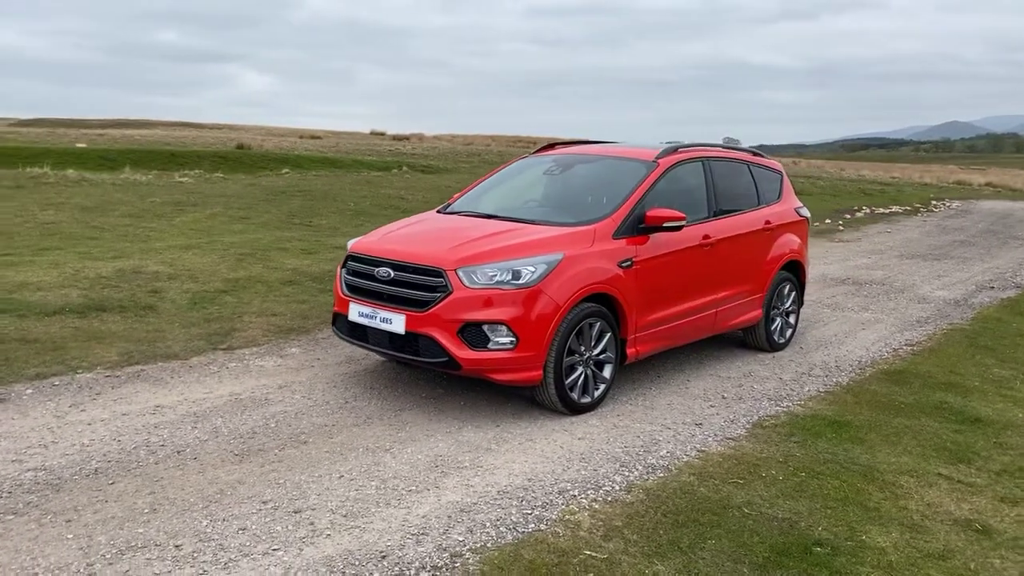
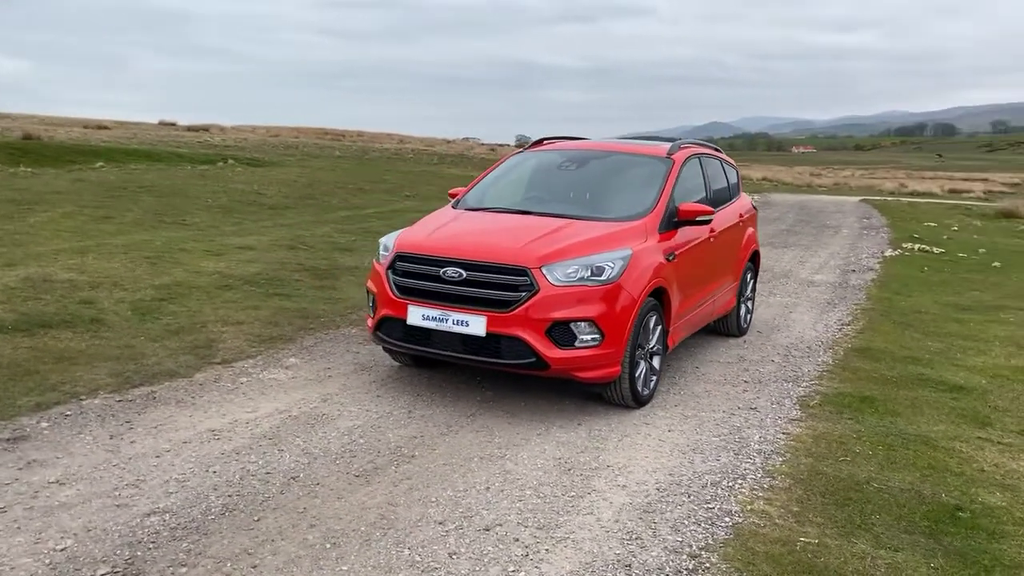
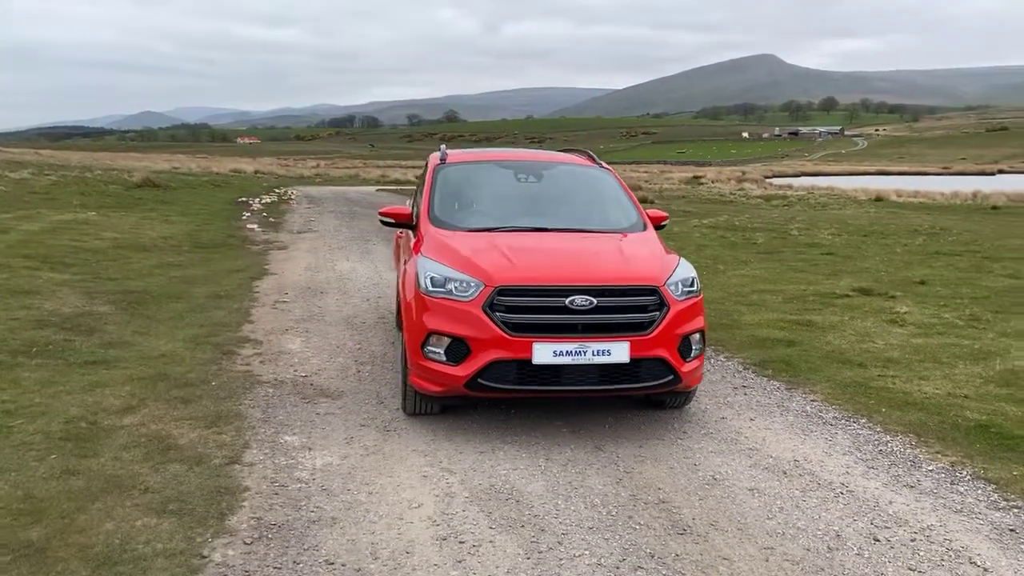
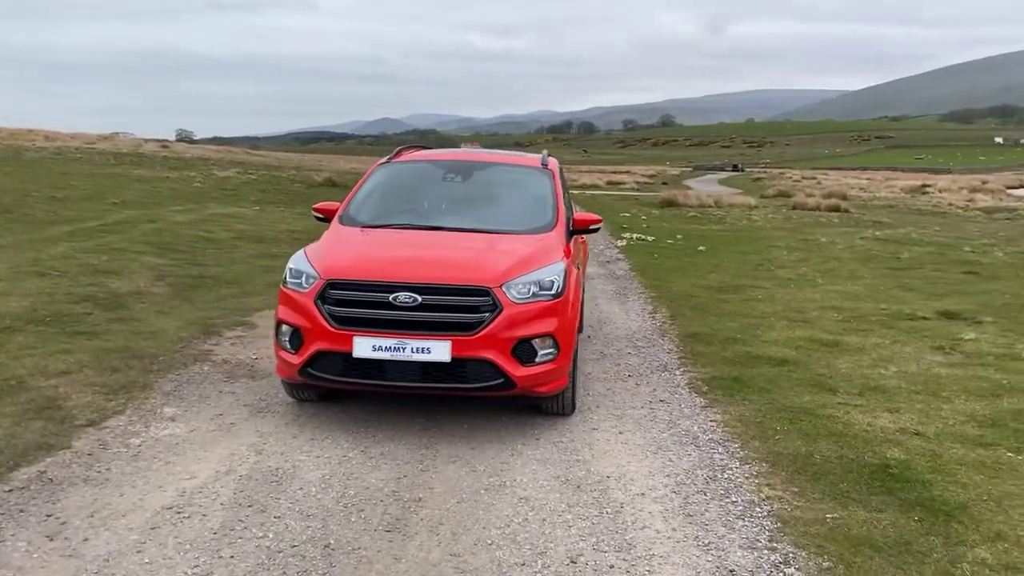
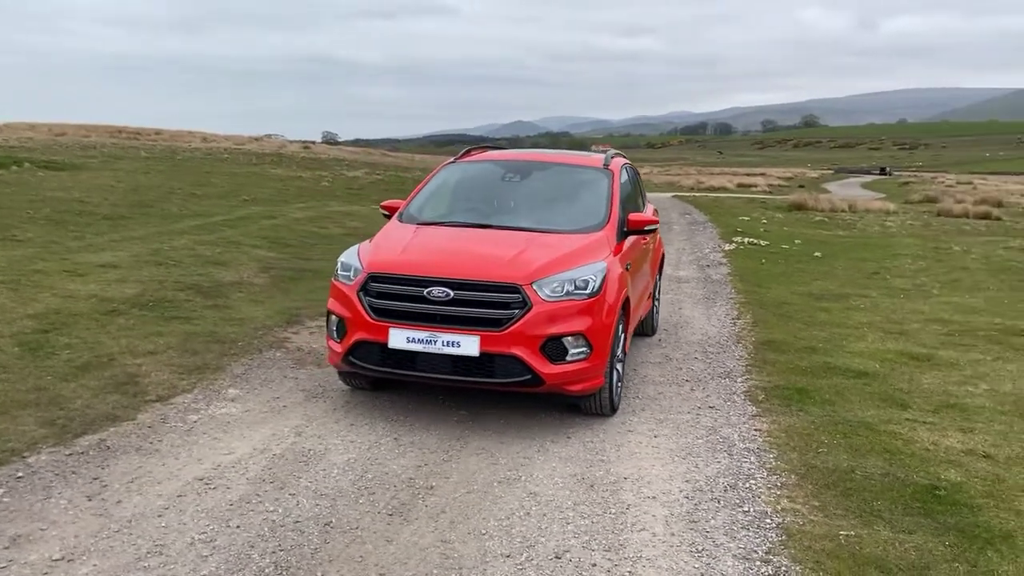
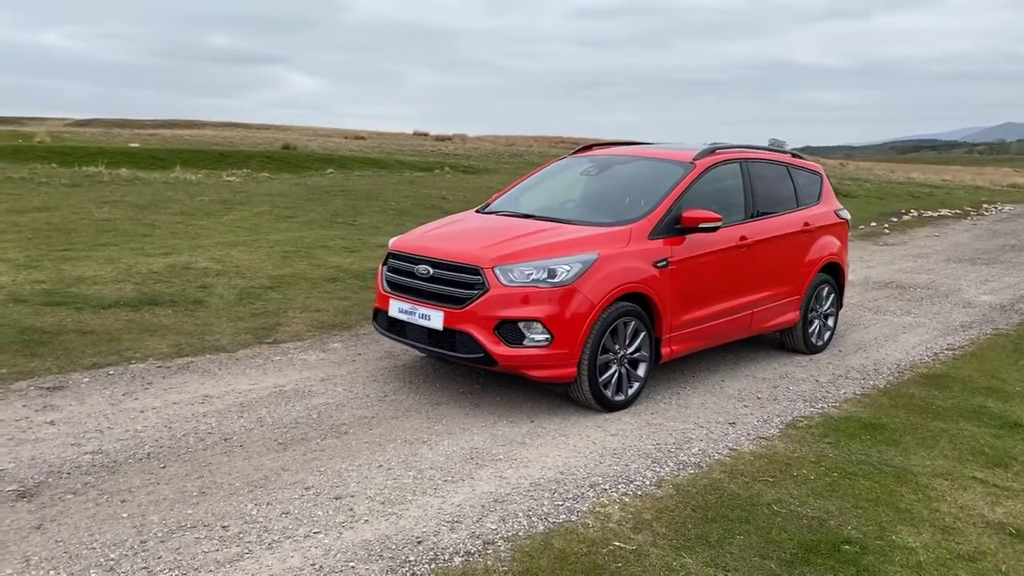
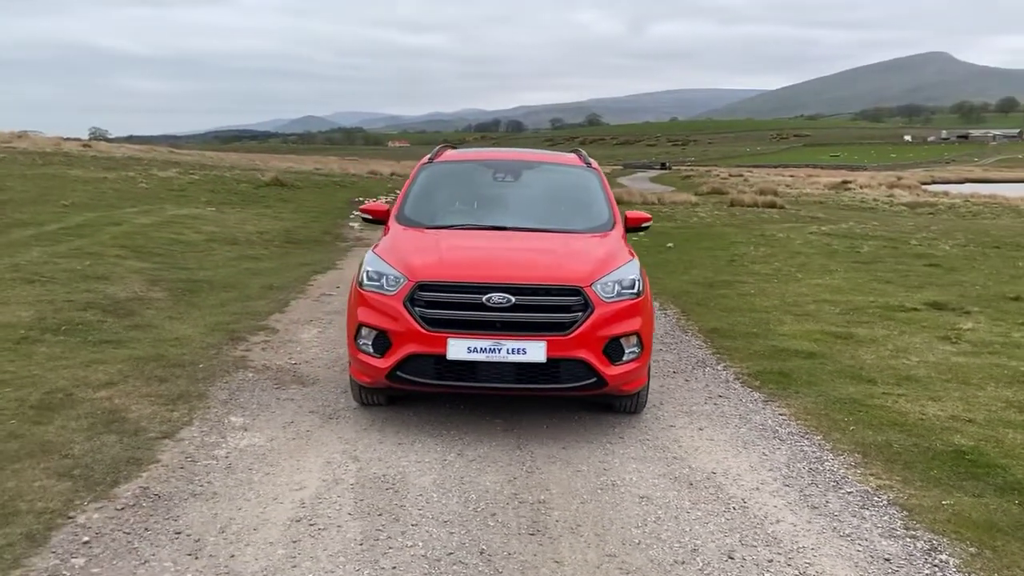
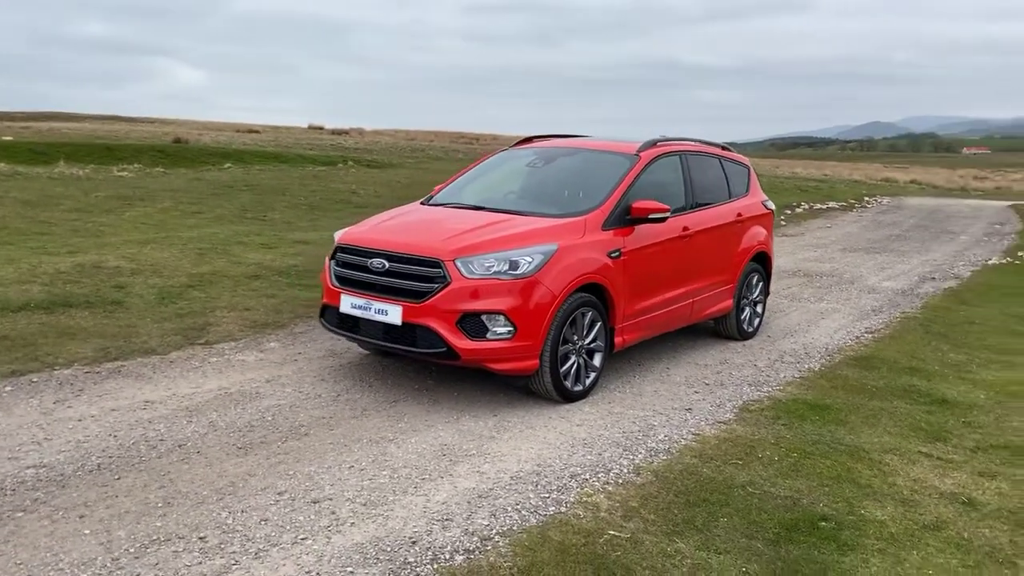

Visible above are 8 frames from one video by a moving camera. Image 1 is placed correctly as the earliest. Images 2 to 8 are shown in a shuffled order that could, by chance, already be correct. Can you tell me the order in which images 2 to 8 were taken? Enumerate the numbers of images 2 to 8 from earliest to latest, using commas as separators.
6, 8, 2, 5, 4, 7, 3
